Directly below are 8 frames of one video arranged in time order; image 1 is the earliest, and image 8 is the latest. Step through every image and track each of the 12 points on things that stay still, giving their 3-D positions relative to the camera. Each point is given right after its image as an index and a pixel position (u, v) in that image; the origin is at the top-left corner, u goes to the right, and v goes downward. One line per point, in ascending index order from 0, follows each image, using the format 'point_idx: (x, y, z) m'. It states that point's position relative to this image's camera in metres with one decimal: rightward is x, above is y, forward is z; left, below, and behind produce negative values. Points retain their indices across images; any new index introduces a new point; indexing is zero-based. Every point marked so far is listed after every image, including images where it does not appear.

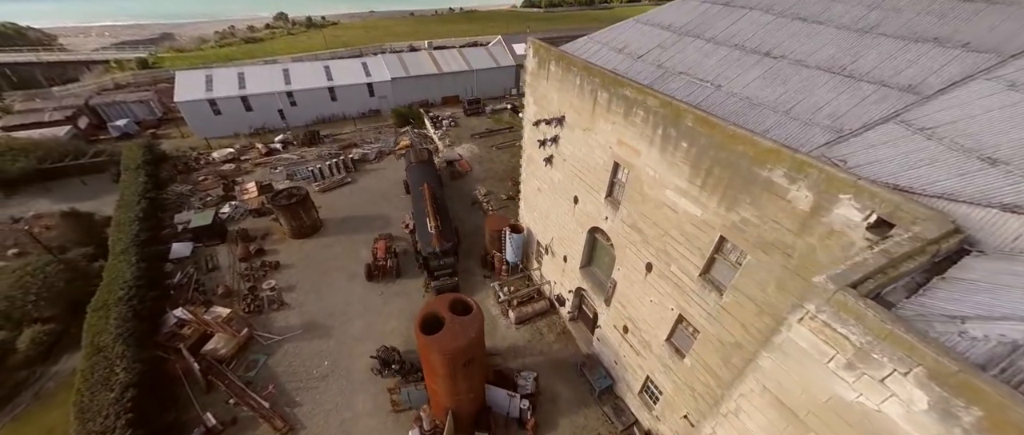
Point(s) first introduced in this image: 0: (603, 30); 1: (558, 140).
0: (+3.2, +6.4, +12.1) m
1: (+1.6, +2.7, +12.4) m
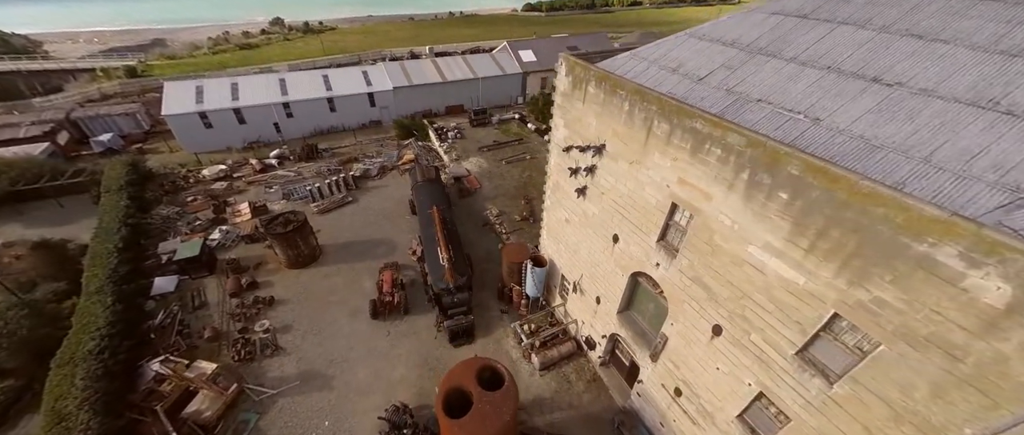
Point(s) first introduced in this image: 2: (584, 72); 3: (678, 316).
0: (+4.1, +5.1, +10.5) m
1: (+2.5, +1.5, +10.8) m
2: (+2.1, +4.1, +10.1) m
3: (+4.3, -2.6, +9.2) m
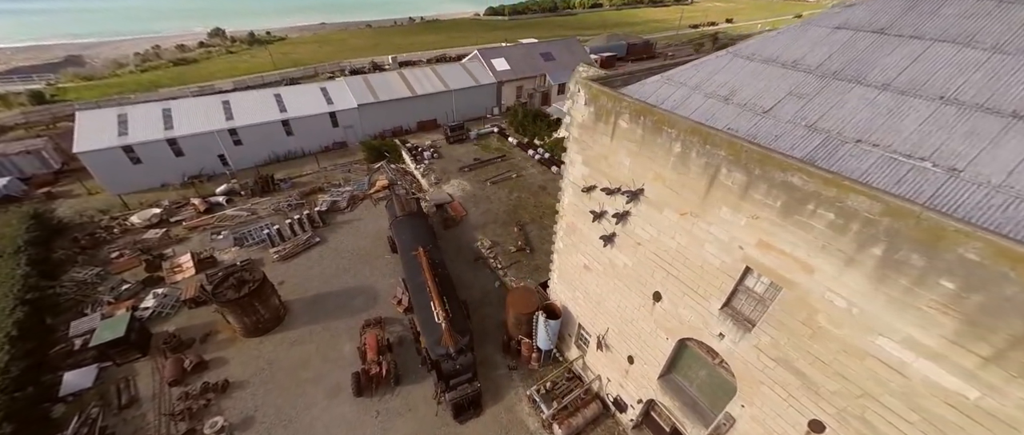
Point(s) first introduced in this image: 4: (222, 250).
0: (+4.3, +3.8, +8.8) m
1: (+2.9, 0.0, +8.9) m
2: (+2.4, +2.7, +8.2) m
3: (+5.1, -3.9, +7.5) m
4: (-14.7, -1.6, +17.8) m
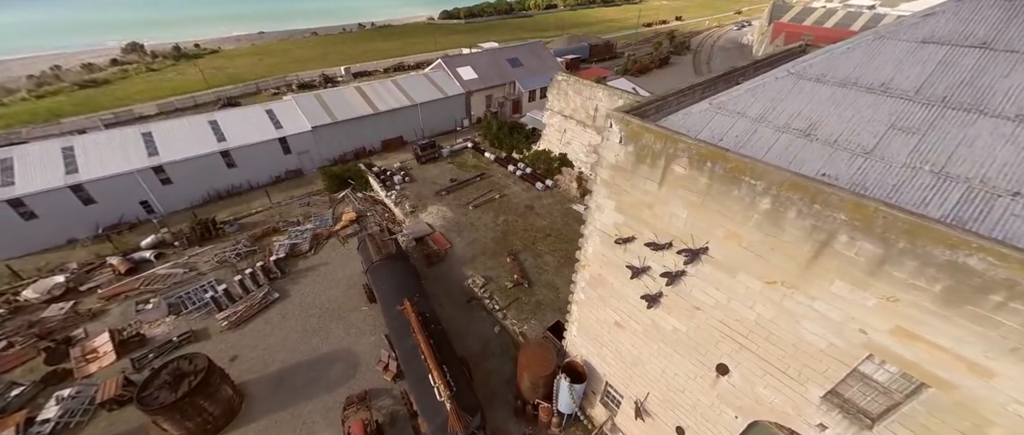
0: (+4.6, +2.6, +7.3) m
1: (+3.5, -1.2, +7.3) m
2: (+2.9, +1.4, +6.5) m
3: (+6.1, -4.9, +6.1) m
4: (-14.7, -4.3, +14.4) m
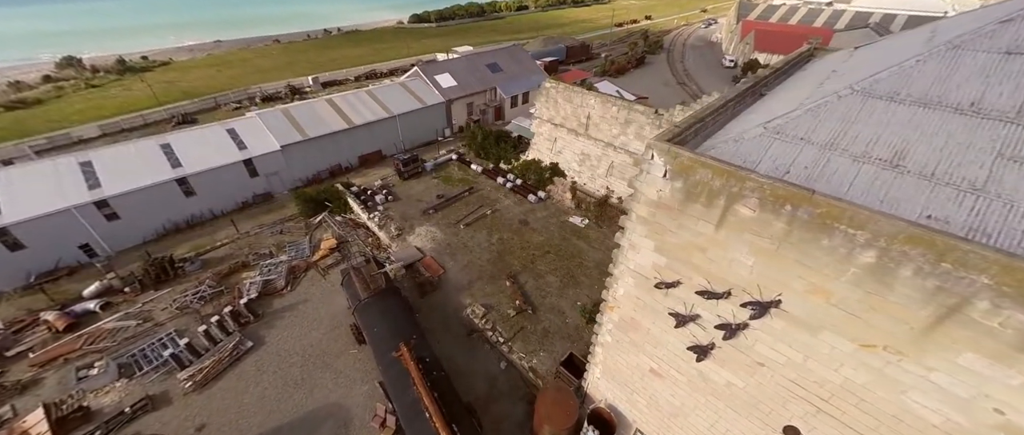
0: (+5.0, +1.9, +6.3) m
1: (+4.1, -2.0, +6.2) m
2: (+3.3, +0.6, +5.4) m
3: (+7.0, -5.6, +5.2) m
4: (-14.4, -6.0, +12.3) m
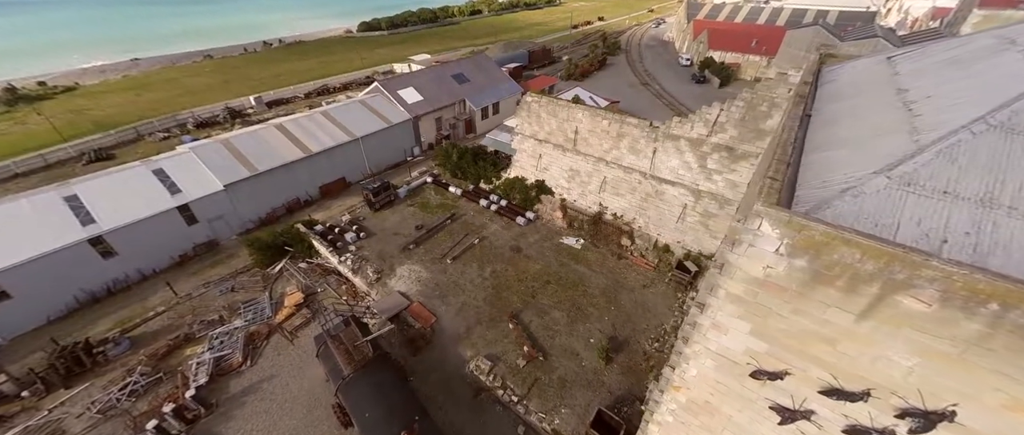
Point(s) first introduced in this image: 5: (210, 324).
0: (+5.7, +0.9, +5.0) m
1: (+5.2, -3.0, +4.8) m
2: (+4.3, -0.5, +4.0) m
3: (+8.4, -6.4, +4.1) m
4: (-13.4, -8.6, +9.0) m
5: (-12.5, -4.4, +14.6) m
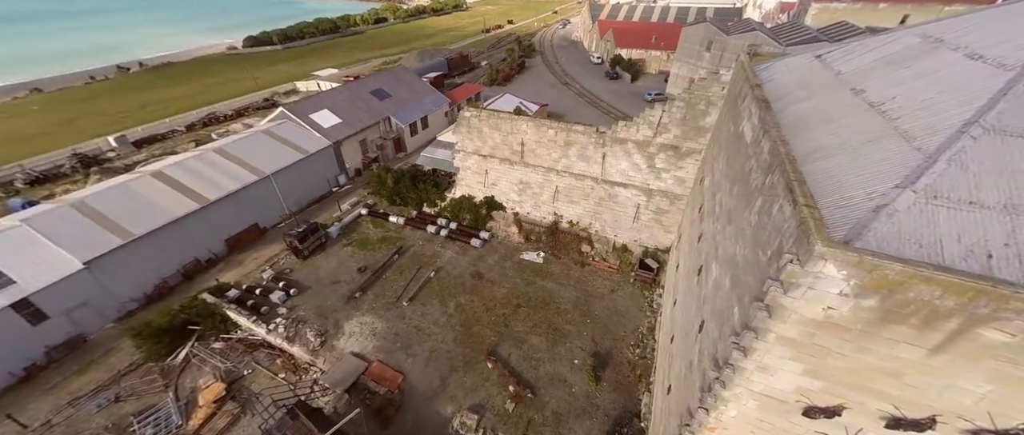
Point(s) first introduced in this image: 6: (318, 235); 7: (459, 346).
0: (+5.8, +0.8, +4.9) m
1: (+5.9, -3.2, +4.7) m
2: (+4.8, -0.8, +3.6) m
3: (+9.6, -6.0, +4.6) m
4: (-12.2, -11.4, +5.3) m
5: (-12.9, -7.3, +10.9) m
6: (-10.1, -0.9, +18.2) m
7: (-2.2, -5.2, +14.3) m
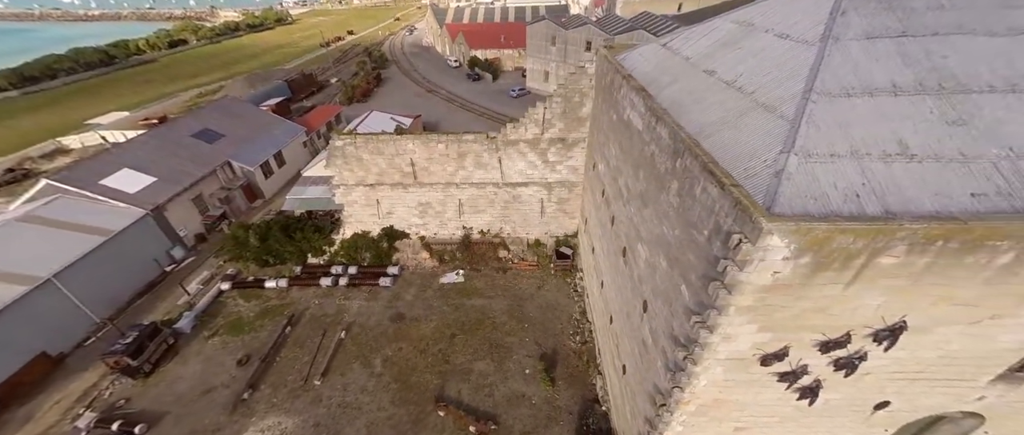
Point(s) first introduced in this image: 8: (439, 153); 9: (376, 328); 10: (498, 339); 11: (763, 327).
0: (+4.8, +1.5, +5.9) m
1: (+5.8, -2.3, +5.8) m
2: (+4.6, -0.2, +4.4) m
3: (+10.0, -4.2, +7.0) m
4: (-8.9, -14.7, +1.1) m
5: (-12.4, -11.1, +6.1) m
6: (-13.6, -4.5, +13.7) m
7: (-4.0, -6.6, +12.5) m
8: (-3.4, +2.9, +15.8) m
9: (-5.8, -4.7, +15.0) m
10: (-0.6, -5.0, +14.6) m
11: (+4.0, -1.7, +5.5) m
